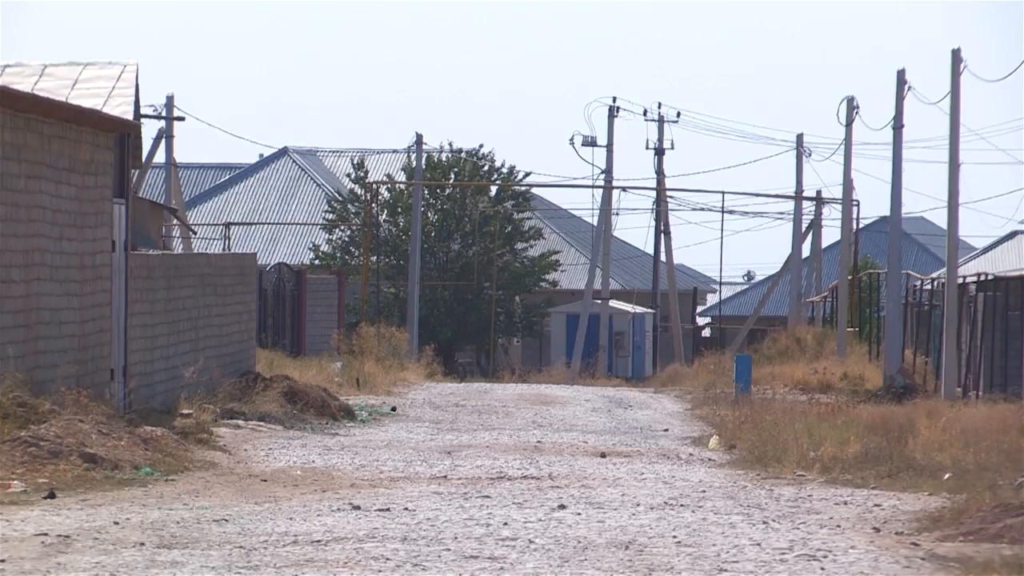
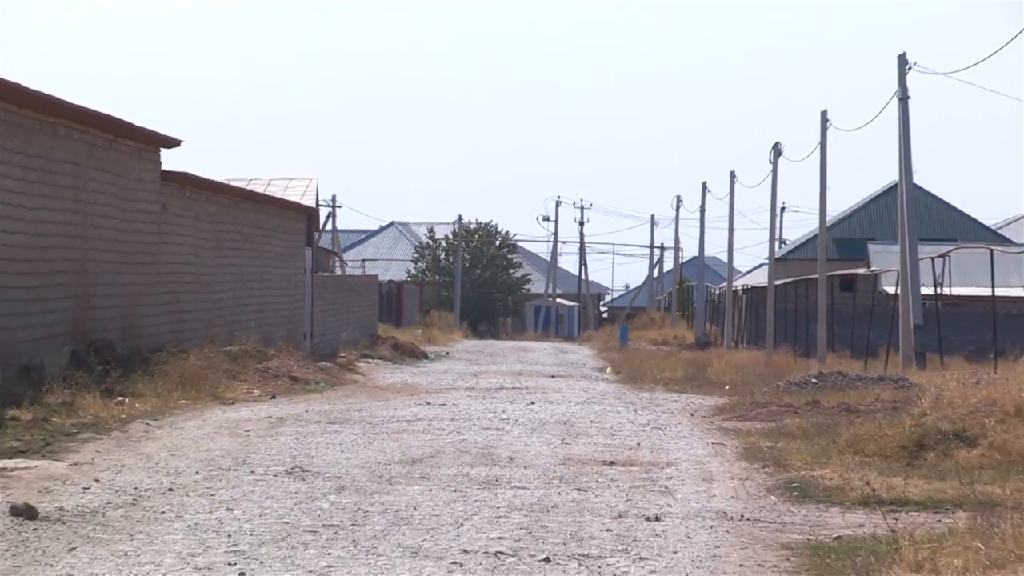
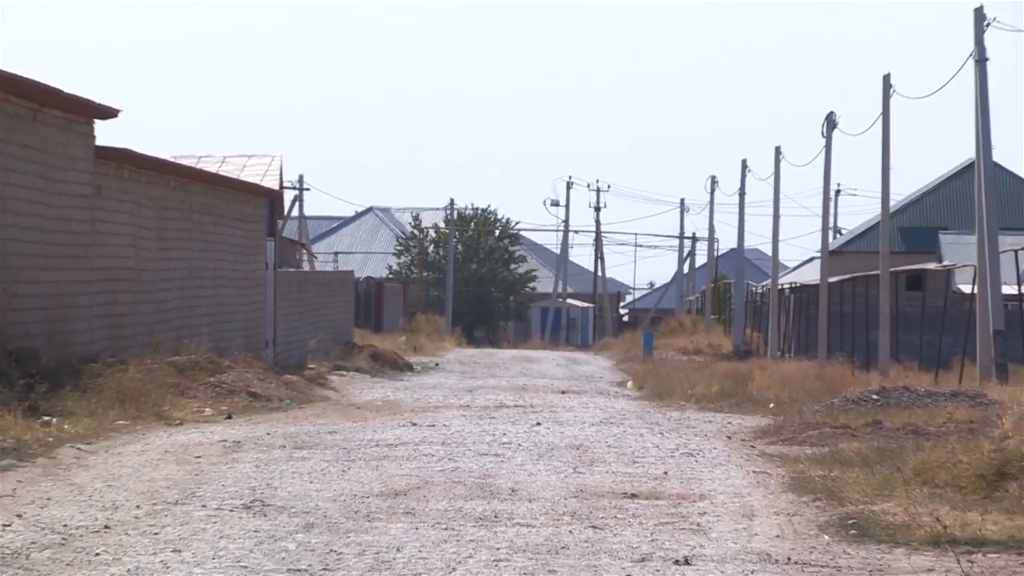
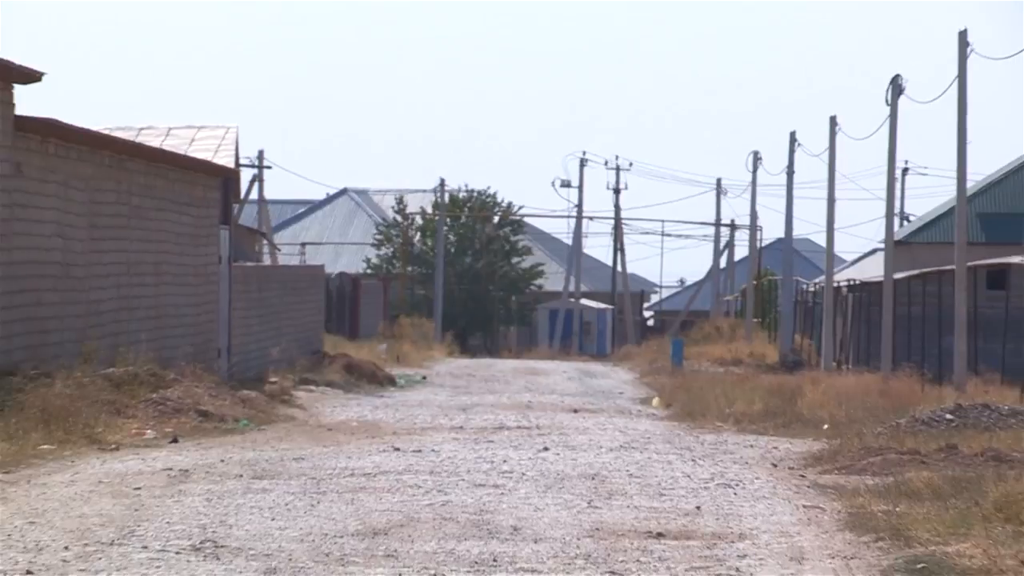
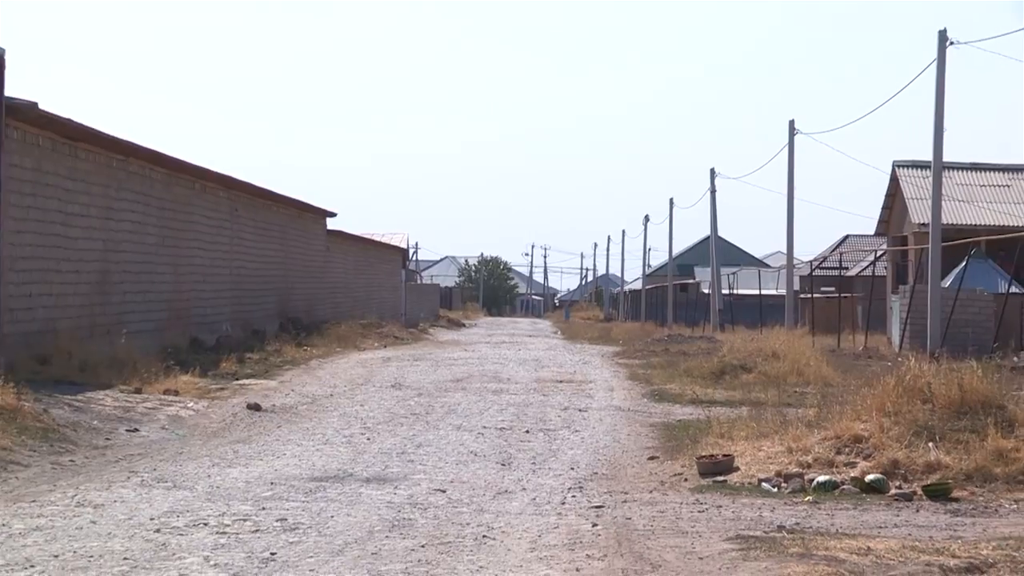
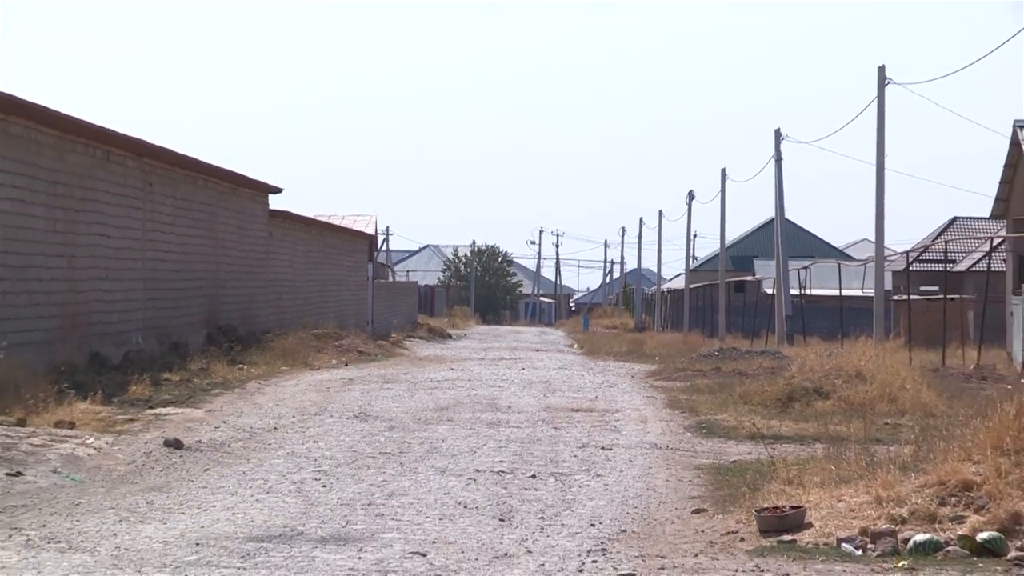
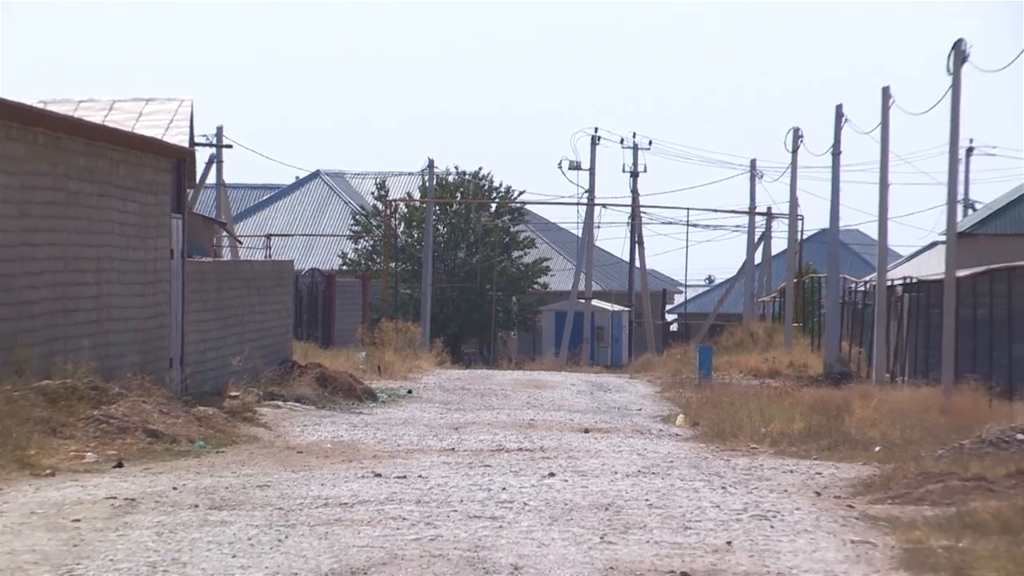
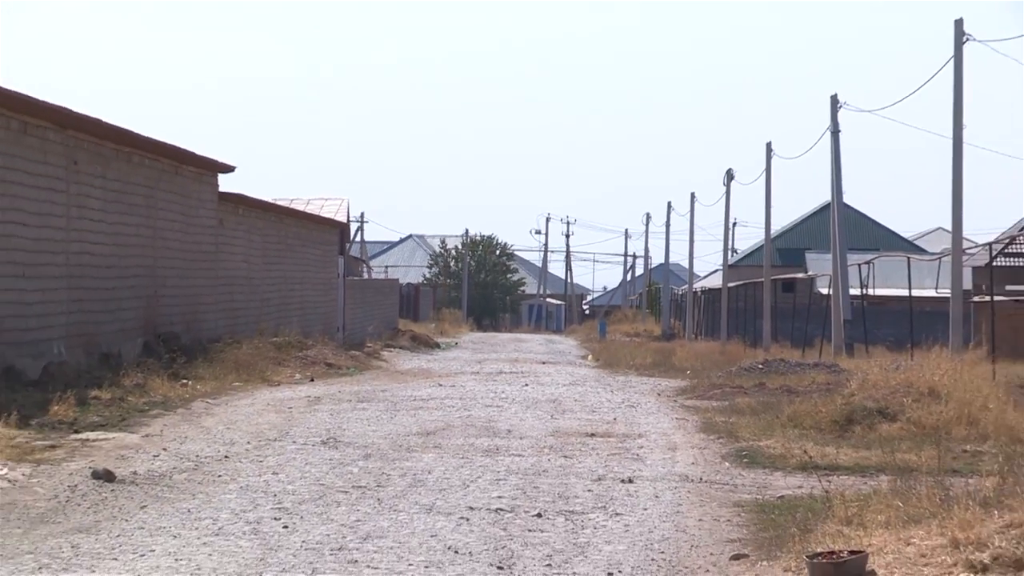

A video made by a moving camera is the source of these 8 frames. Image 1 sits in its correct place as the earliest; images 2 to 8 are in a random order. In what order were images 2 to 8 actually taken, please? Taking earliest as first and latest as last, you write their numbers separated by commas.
7, 4, 3, 2, 8, 6, 5
